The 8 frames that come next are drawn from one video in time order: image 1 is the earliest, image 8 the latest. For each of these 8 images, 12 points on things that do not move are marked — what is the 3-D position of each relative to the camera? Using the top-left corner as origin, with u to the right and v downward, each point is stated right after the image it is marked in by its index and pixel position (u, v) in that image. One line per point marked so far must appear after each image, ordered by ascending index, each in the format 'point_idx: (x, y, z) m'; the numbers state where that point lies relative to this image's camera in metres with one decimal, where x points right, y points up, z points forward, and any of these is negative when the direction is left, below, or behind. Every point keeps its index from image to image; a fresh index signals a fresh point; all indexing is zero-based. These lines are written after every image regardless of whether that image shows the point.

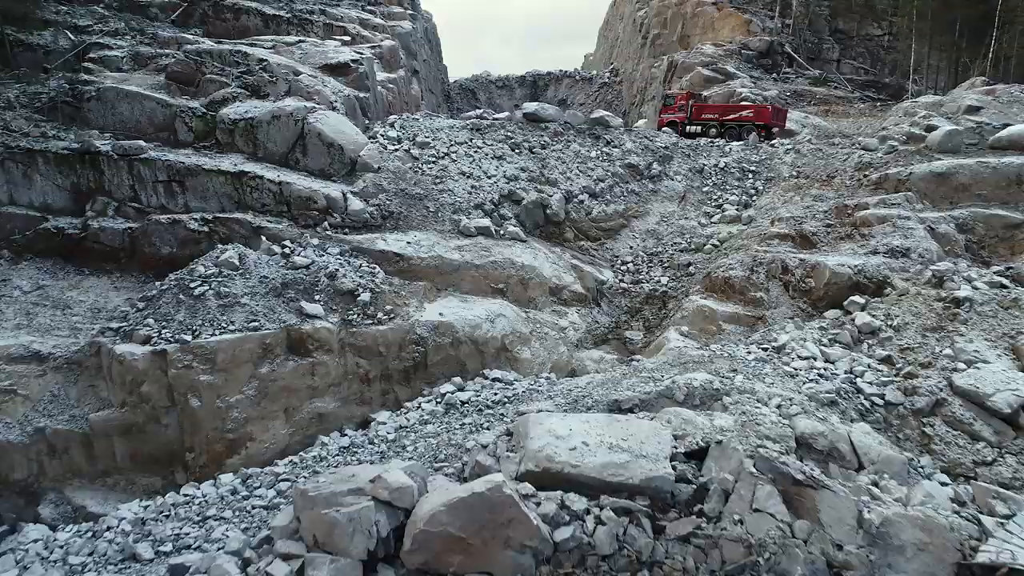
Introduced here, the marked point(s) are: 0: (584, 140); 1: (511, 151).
0: (+1.1, +2.2, +11.6) m
1: (0.0, +1.9, +10.9) m
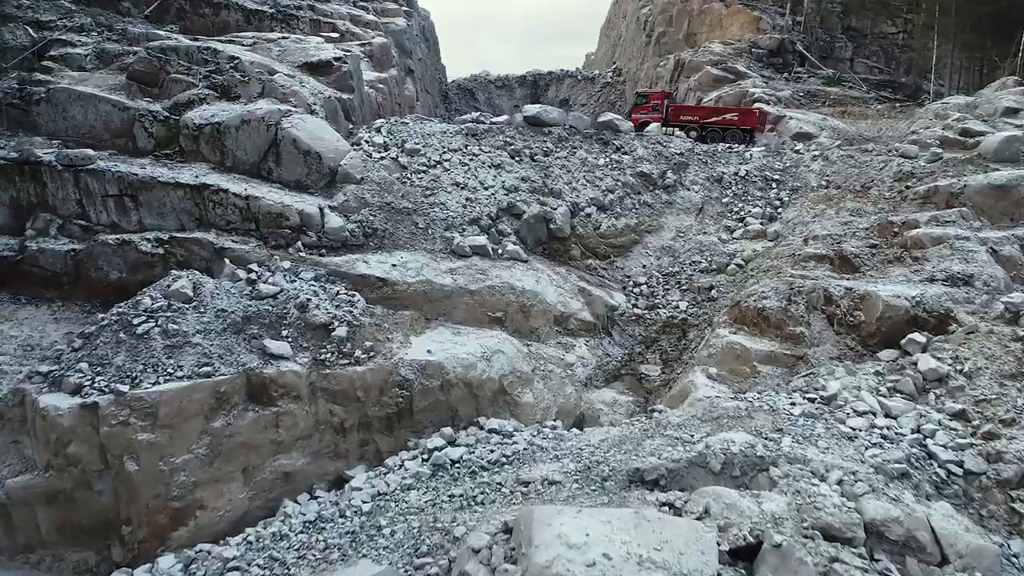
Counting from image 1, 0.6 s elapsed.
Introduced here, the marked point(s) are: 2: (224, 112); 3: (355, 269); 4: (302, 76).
0: (+1.1, +1.9, +10.5) m
1: (0.0, +1.6, +9.9) m
2: (-3.2, +2.0, +8.8) m
3: (-1.5, +0.2, +7.6) m
4: (-2.6, +2.6, +9.8) m
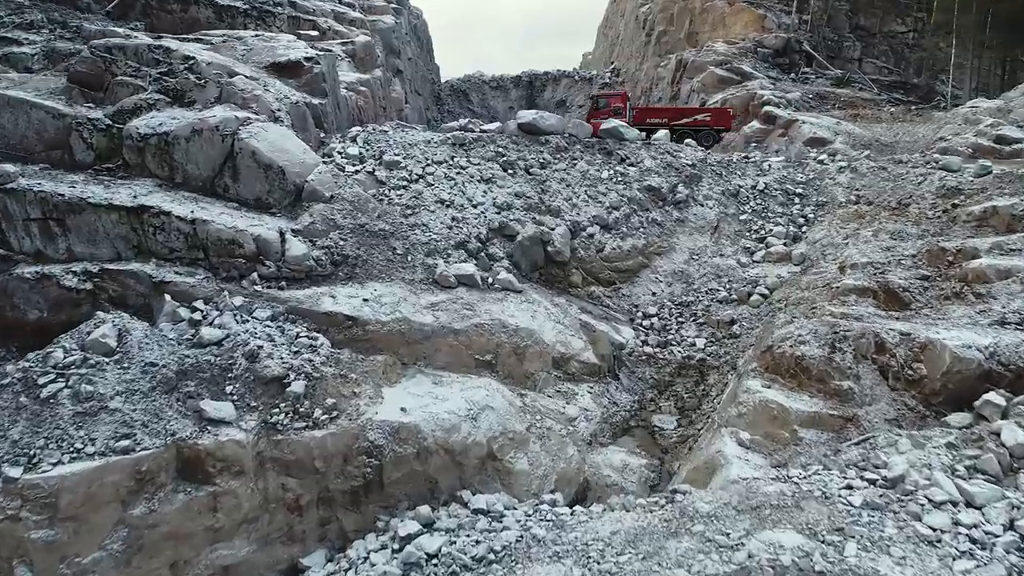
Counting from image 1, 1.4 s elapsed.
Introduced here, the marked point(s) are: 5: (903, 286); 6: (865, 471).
0: (+1.0, +1.6, +9.4) m
1: (-0.1, +1.3, +8.7) m
2: (-3.3, +1.6, +7.7) m
3: (-1.6, -0.1, +6.5) m
4: (-2.7, +2.3, +8.7) m
5: (+3.2, 0.0, +6.5) m
6: (+2.1, -1.1, +4.8) m
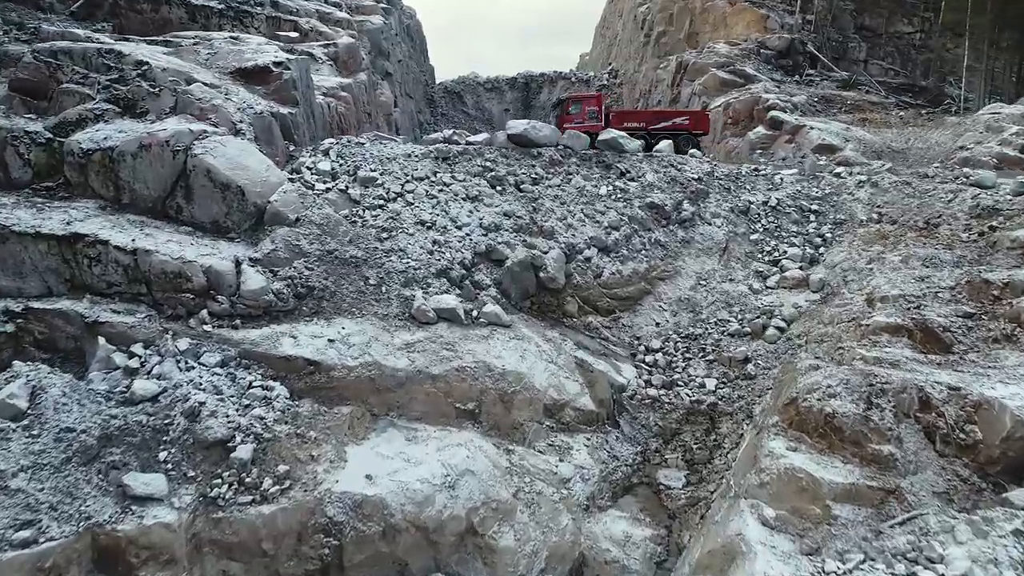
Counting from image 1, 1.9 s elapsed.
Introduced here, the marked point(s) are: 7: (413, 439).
0: (+0.9, +1.3, +8.6) m
1: (-0.2, +1.0, +7.9) m
2: (-3.4, +1.3, +6.9) m
3: (-1.7, -0.4, +5.7) m
4: (-2.8, +2.0, +7.9) m
5: (+3.1, -0.3, +5.7) m
6: (+2.0, -1.4, +4.0) m
7: (-0.7, -1.0, +5.4) m
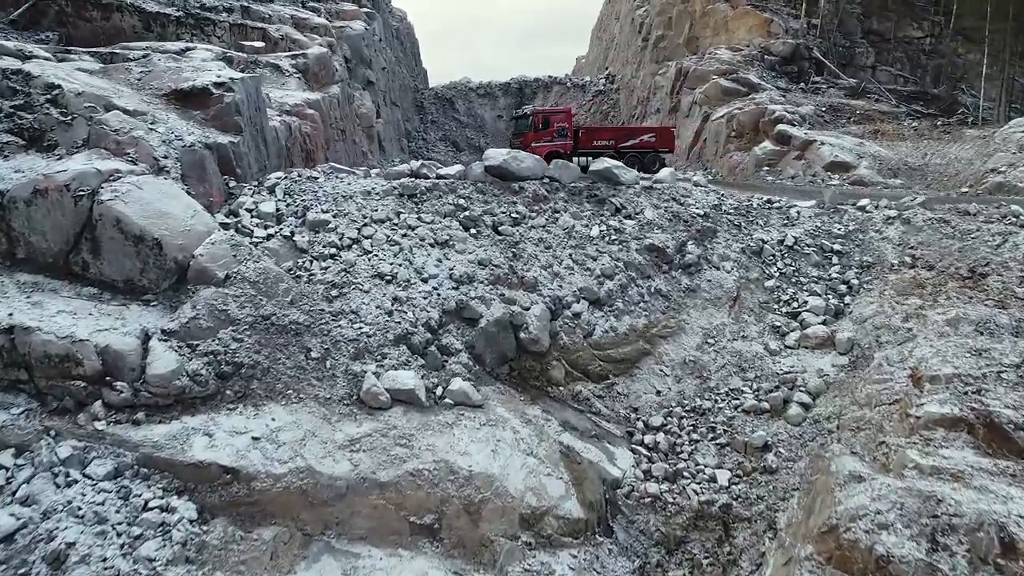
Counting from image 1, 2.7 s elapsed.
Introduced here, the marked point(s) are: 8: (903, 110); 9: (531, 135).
0: (+0.7, +0.8, +7.5) m
1: (-0.4, +0.5, +6.8) m
2: (-3.6, +0.8, +5.7) m
3: (-1.9, -0.9, +4.6) m
4: (-3.0, +1.5, +6.8) m
5: (+2.9, -0.8, +4.6) m
6: (+1.8, -1.9, +2.9) m
7: (-0.9, -1.6, +4.3) m
8: (+9.4, +4.3, +18.9) m
9: (+0.2, +2.5, +13.1) m
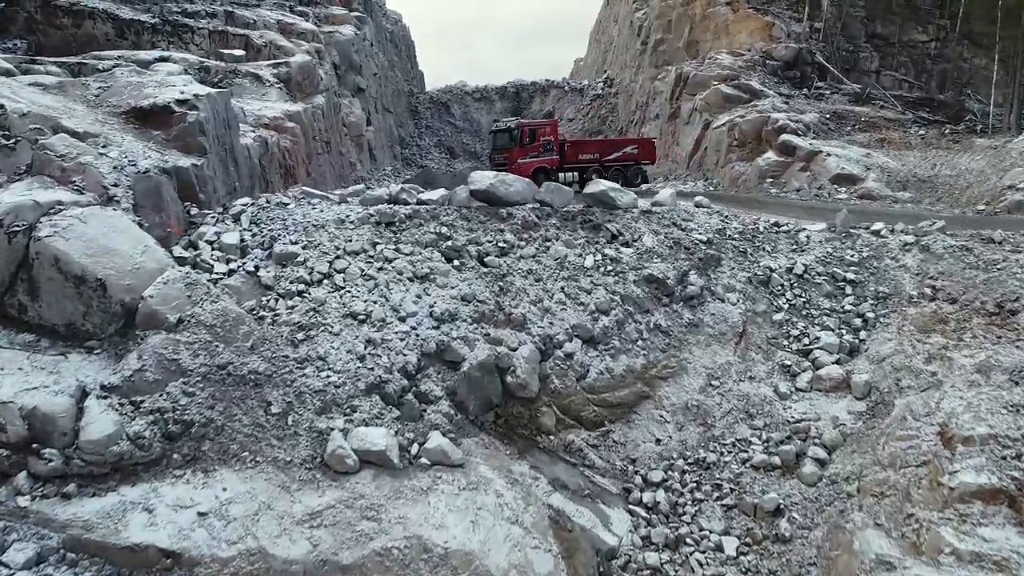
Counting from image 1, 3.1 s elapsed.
0: (+0.5, +0.5, +7.0) m
1: (-0.5, +0.2, +6.3) m
2: (-3.7, +0.5, +5.2) m
3: (-2.0, -1.2, +4.0) m
4: (-3.1, +1.2, +6.2) m
5: (+2.8, -1.1, +4.0) m
6: (+1.7, -2.2, +2.3) m
7: (-1.0, -1.8, +3.7) m
8: (+9.3, +4.0, +18.4) m
9: (+0.1, +2.2, +12.5) m
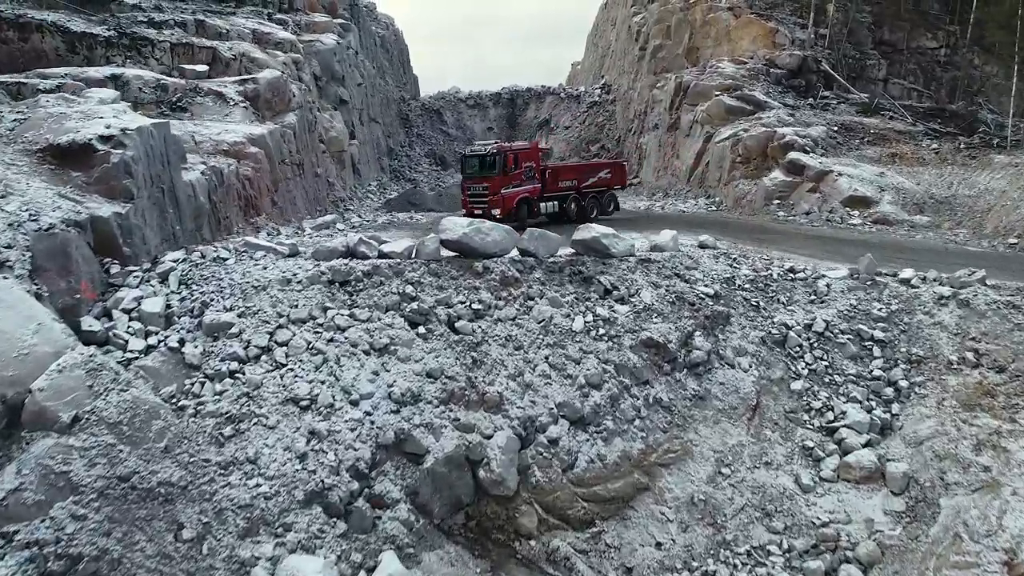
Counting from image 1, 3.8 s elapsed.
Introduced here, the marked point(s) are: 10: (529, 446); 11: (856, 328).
0: (+0.4, 0.0, +6.0) m
1: (-0.7, -0.3, +5.3) m
2: (-3.9, 0.0, +4.3) m
3: (-2.2, -1.7, +3.1) m
4: (-3.3, +0.7, +5.3) m
5: (+2.6, -1.5, +3.1) m
6: (+1.6, -2.7, +1.4) m
7: (-1.1, -2.3, +2.8) m
8: (+9.1, +3.5, +17.5) m
9: (-0.1, +1.7, +11.6) m
10: (+0.1, -1.0, +5.1) m
11: (+2.8, -0.3, +6.3) m
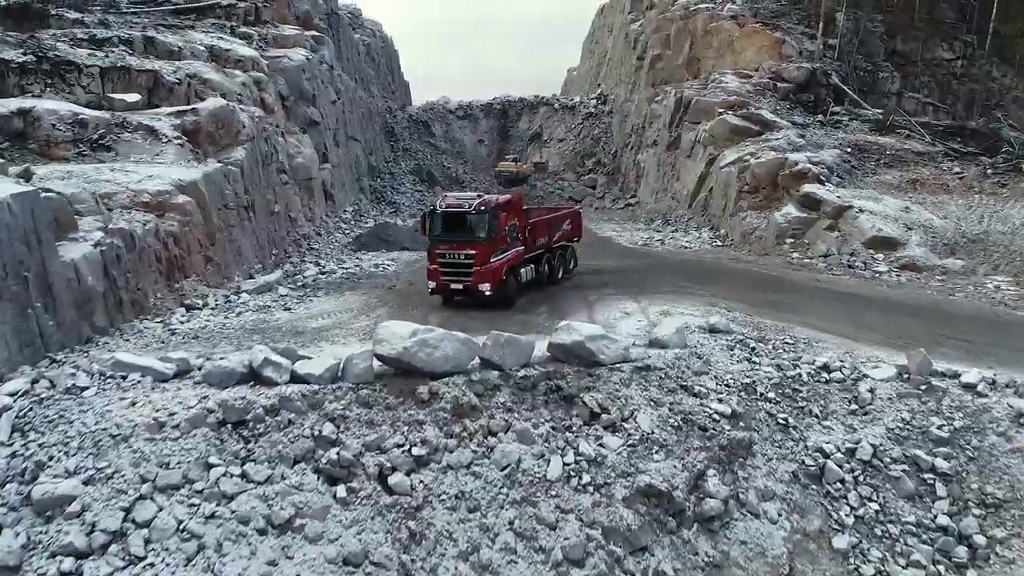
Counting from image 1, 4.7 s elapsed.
0: (+0.1, -0.7, +4.7) m
1: (-0.9, -1.0, +4.0) m
2: (-4.1, -0.7, +2.9) m
3: (-2.4, -2.5, +1.7) m
4: (-3.5, 0.0, +3.9) m
5: (+2.4, -2.3, +1.7) m
6: (+1.4, -3.4, 0.0) m
7: (-1.4, -3.1, +1.4) m
8: (+8.8, +2.8, +16.1) m
9: (-0.3, +1.0, +10.2) m
10: (-0.1, -1.7, +3.7) m
11: (+2.5, -1.0, +5.0) m
